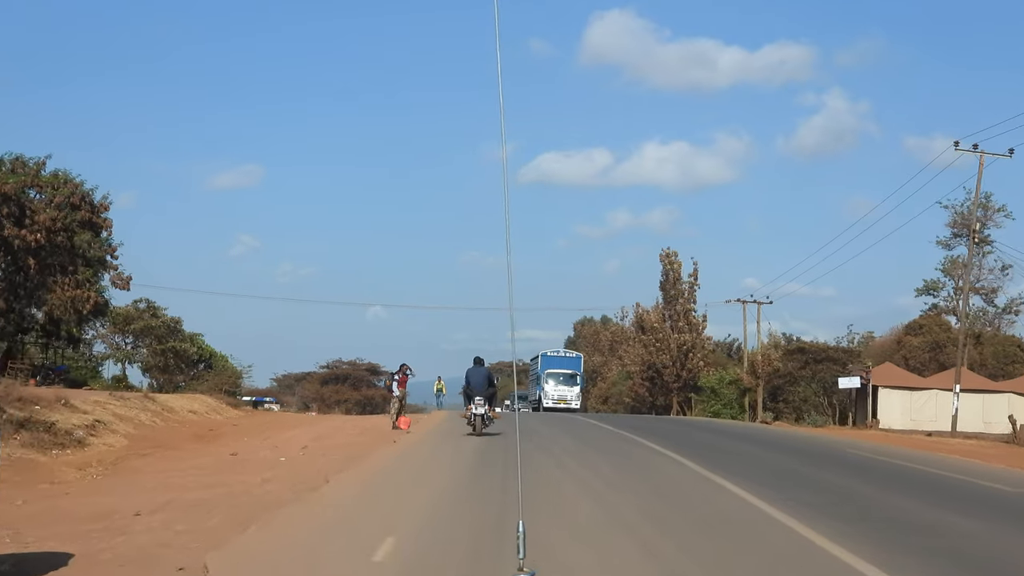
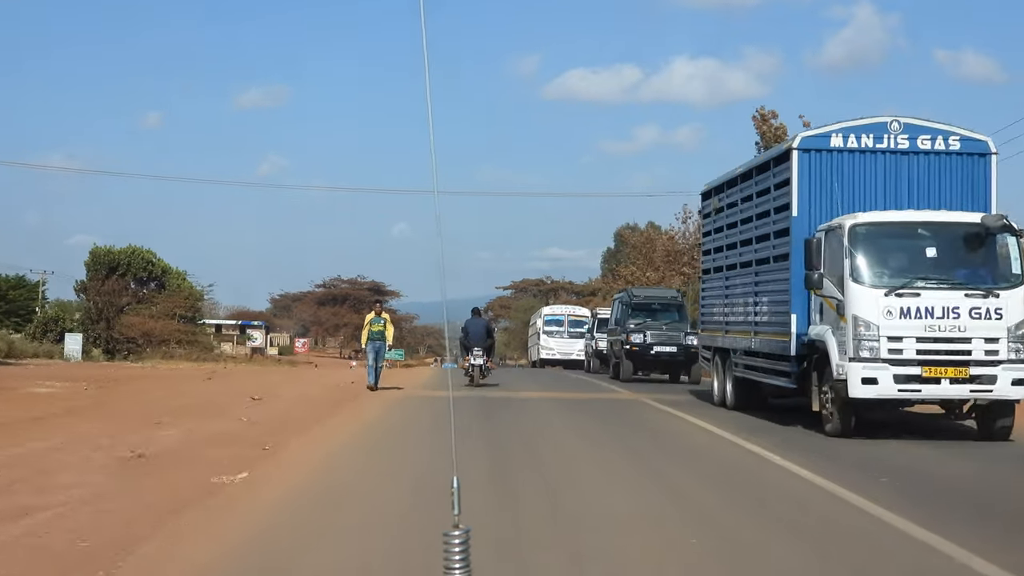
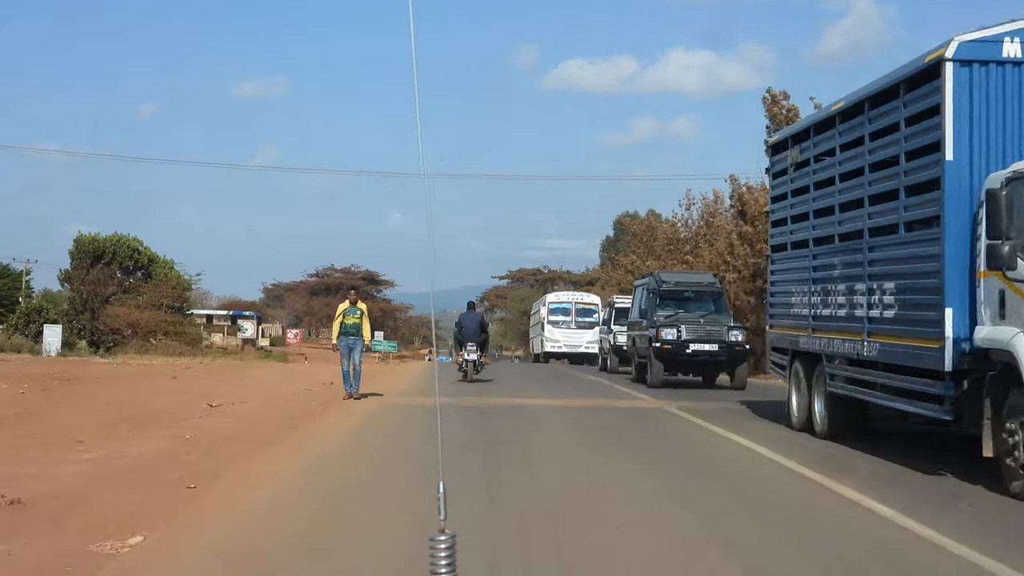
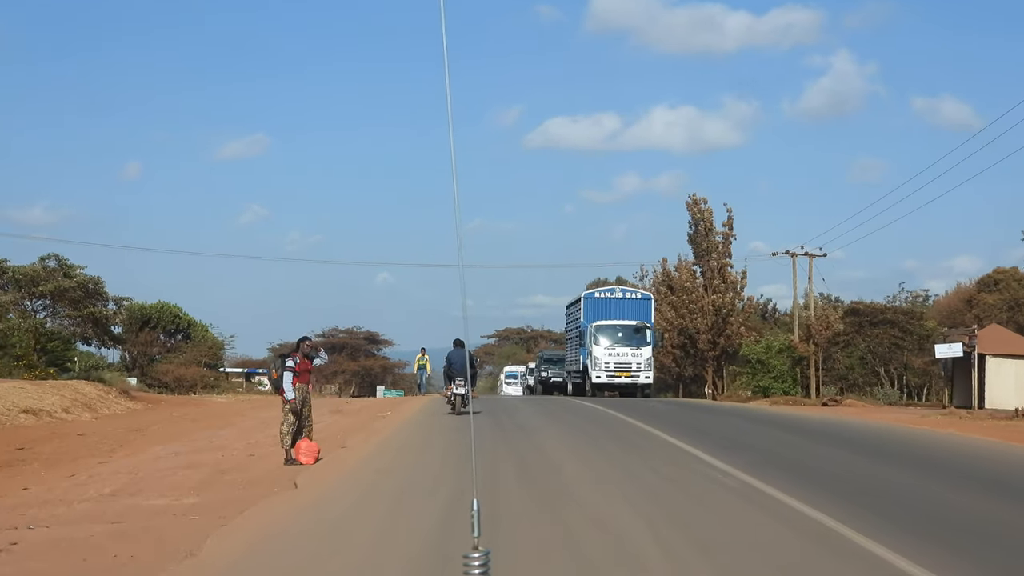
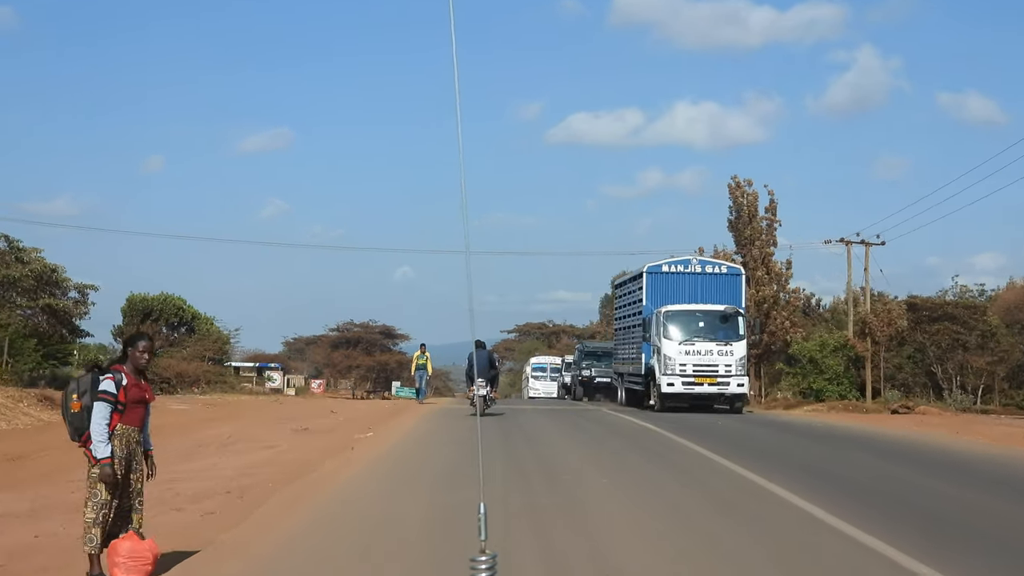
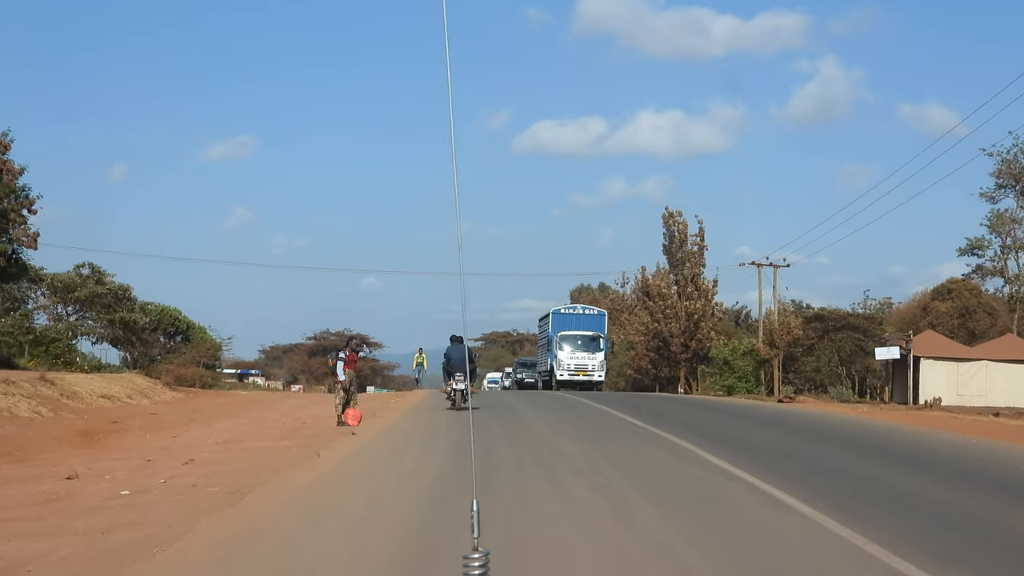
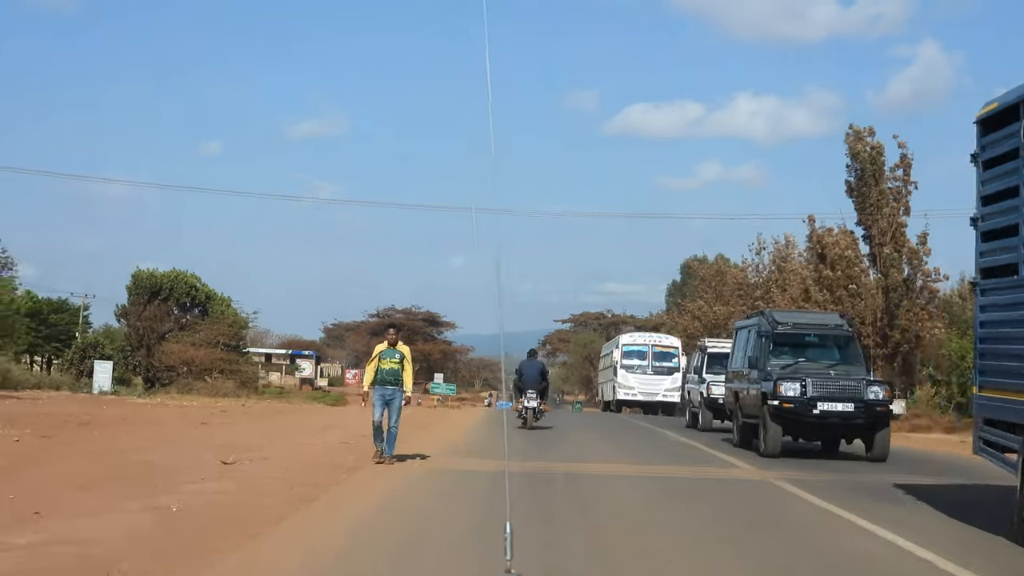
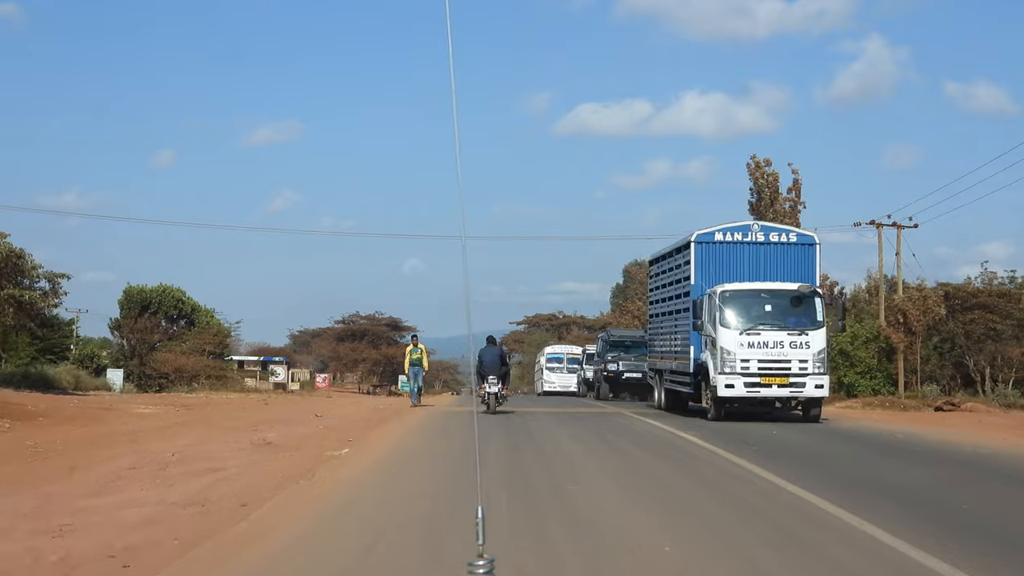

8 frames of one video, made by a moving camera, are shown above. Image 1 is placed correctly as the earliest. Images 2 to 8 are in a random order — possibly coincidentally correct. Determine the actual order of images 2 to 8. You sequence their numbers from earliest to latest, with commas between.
6, 4, 5, 8, 2, 3, 7
